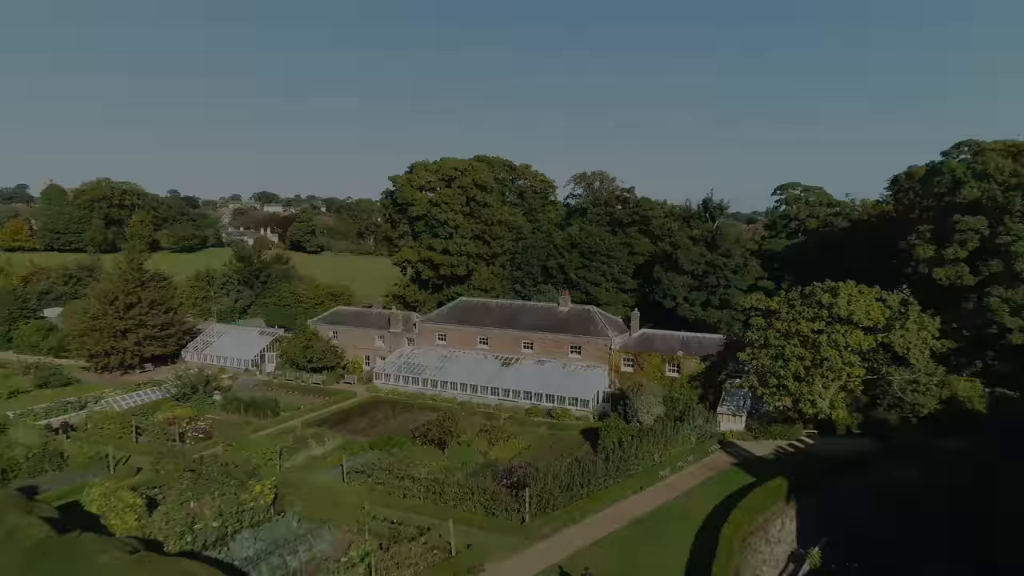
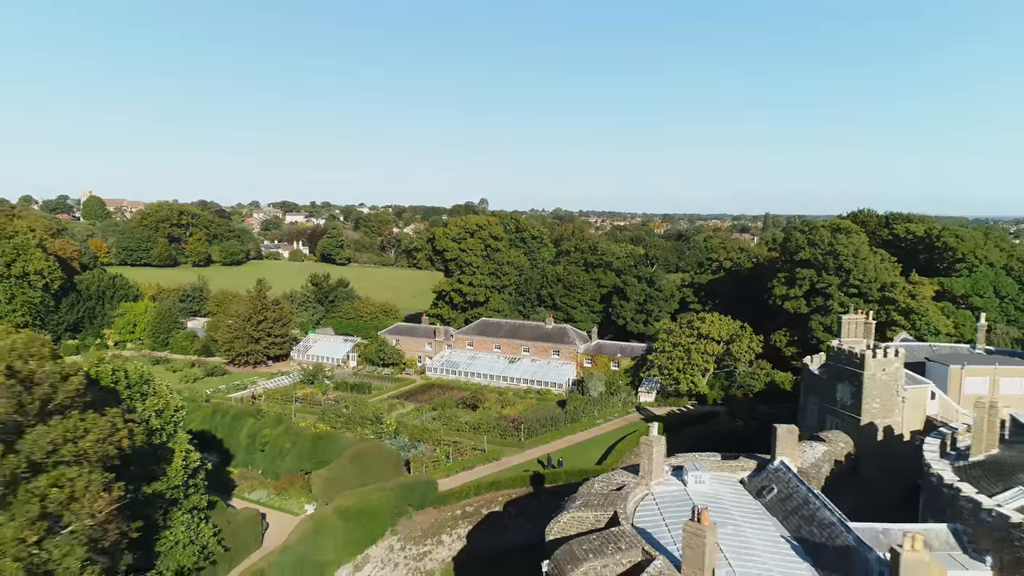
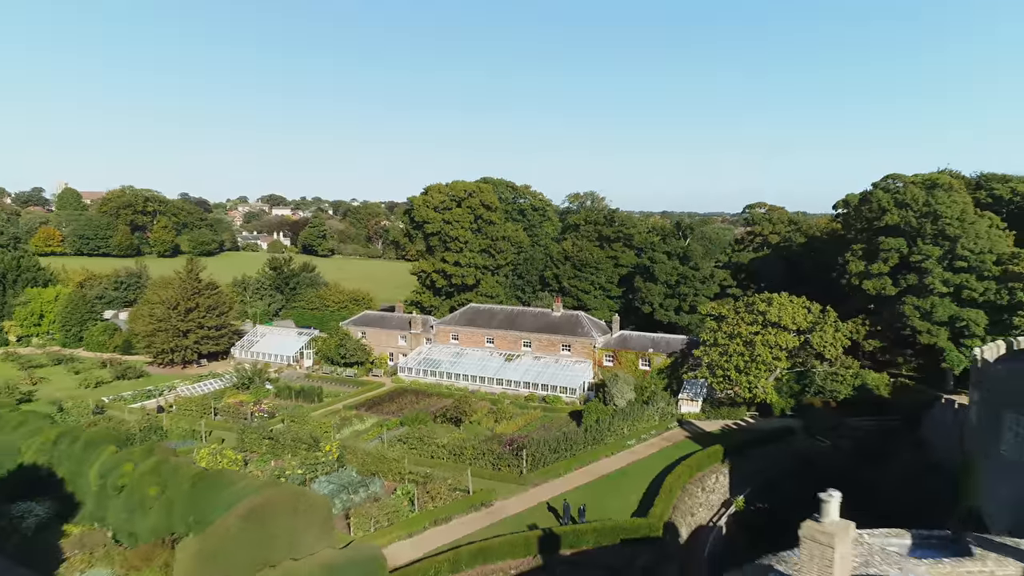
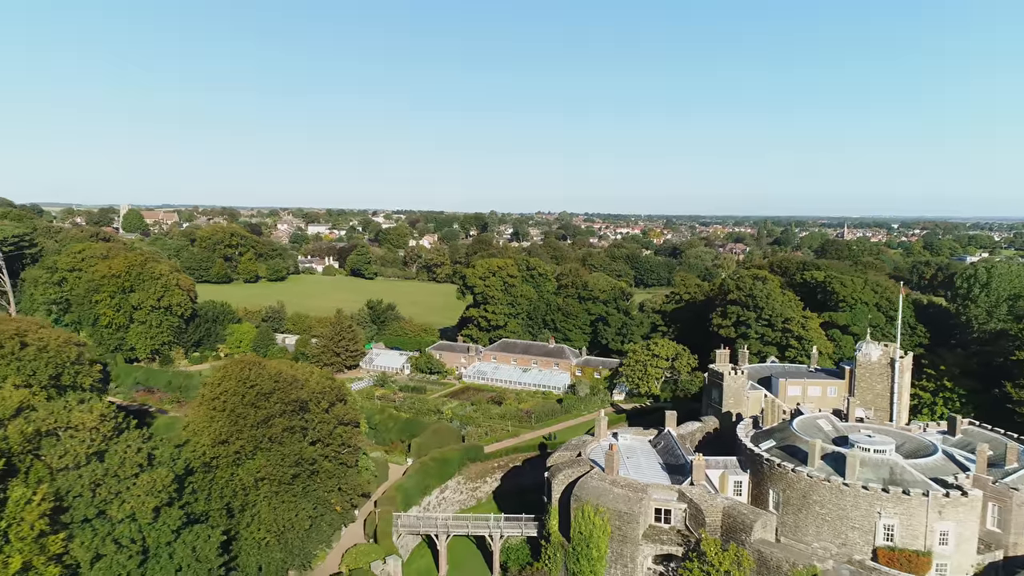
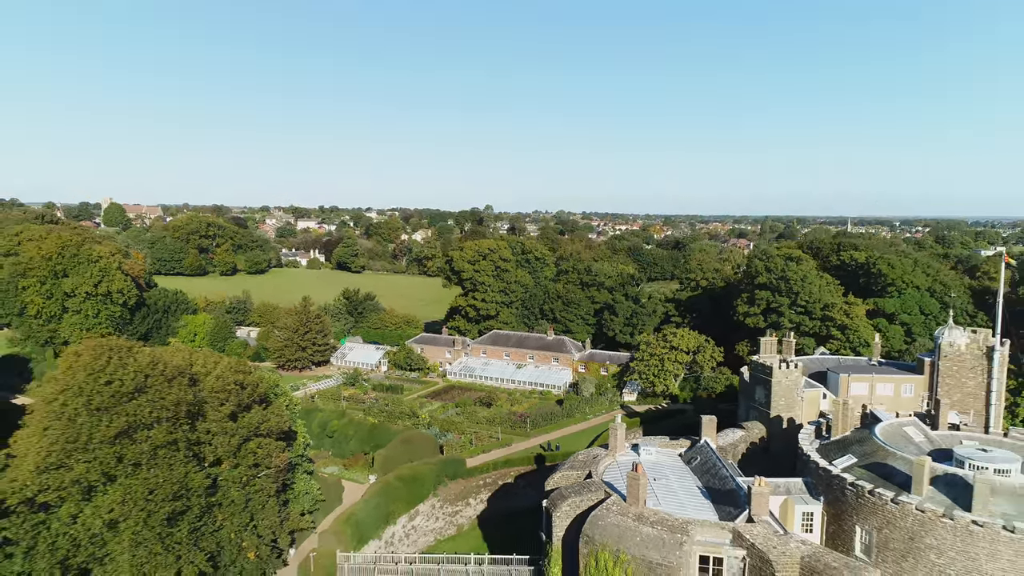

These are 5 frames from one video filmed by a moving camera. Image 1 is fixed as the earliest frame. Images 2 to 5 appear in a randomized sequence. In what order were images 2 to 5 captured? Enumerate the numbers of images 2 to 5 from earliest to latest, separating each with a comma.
3, 2, 5, 4
